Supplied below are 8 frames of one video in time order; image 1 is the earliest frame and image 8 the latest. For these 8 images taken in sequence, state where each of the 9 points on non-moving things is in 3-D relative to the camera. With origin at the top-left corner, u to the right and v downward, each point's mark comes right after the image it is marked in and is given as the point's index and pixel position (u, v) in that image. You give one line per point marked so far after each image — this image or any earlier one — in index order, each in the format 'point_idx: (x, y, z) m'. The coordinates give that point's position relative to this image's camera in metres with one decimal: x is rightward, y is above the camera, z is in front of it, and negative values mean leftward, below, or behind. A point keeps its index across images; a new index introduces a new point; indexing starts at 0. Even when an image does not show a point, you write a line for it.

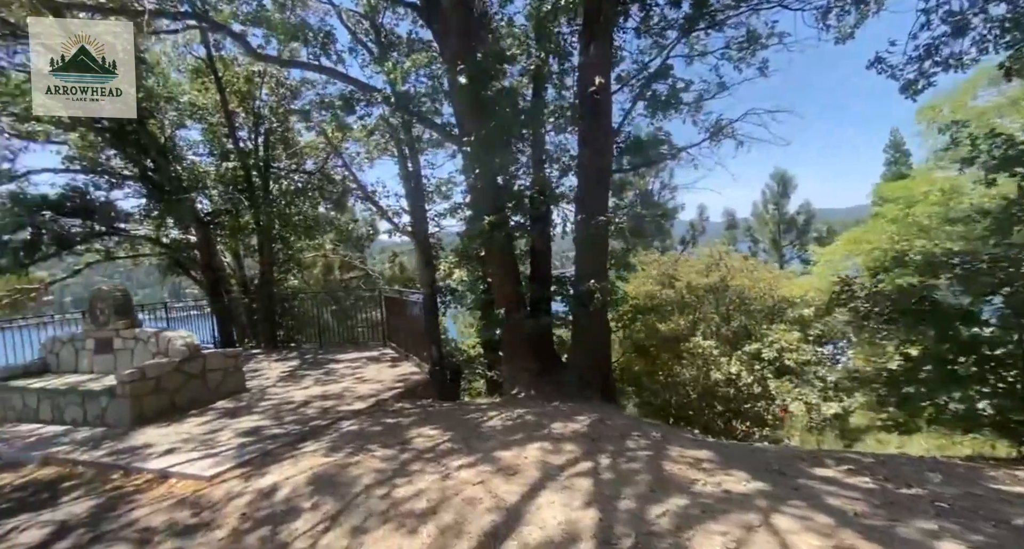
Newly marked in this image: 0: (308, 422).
0: (-1.7, -1.2, +4.1) m
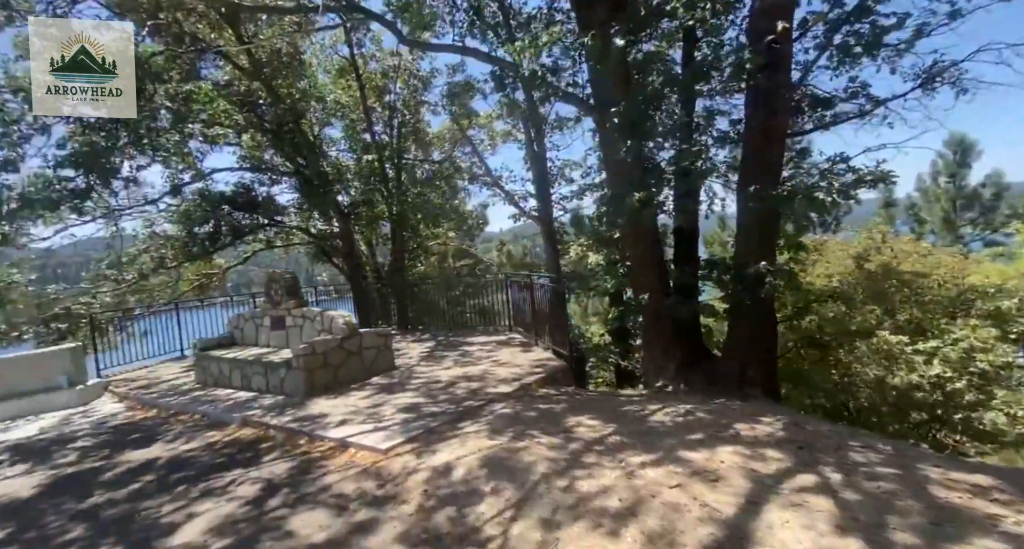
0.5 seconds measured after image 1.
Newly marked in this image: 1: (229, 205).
0: (-0.4, -1.1, +4.3) m
1: (-6.5, +1.5, +11.1) m
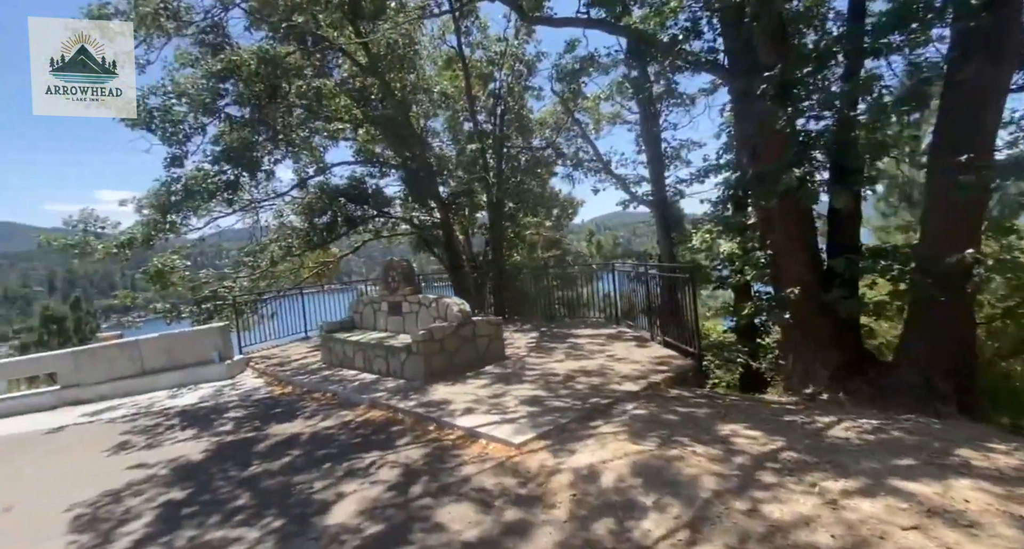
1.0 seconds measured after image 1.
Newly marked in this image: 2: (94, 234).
0: (+0.6, -1.0, +4.1) m
1: (-4.1, +1.8, +11.9) m
2: (-6.7, +0.7, +8.0) m
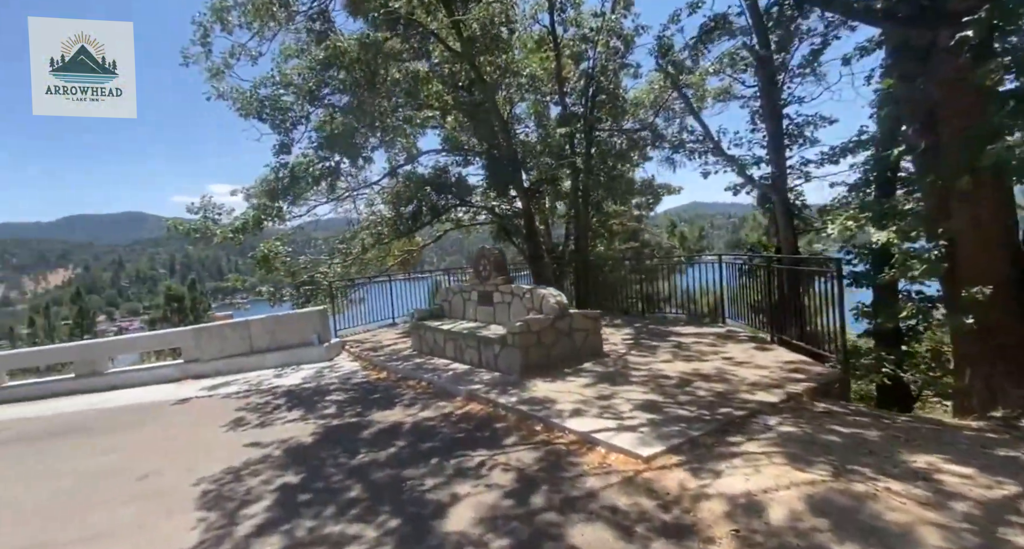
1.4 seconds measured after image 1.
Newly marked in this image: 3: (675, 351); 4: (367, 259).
0: (+1.5, -0.9, +3.7) m
1: (-2.0, +2.1, +12.0) m
2: (-5.2, +0.9, +8.5) m
3: (+1.8, -0.9, +5.5) m
4: (-3.7, +0.4, +12.5) m
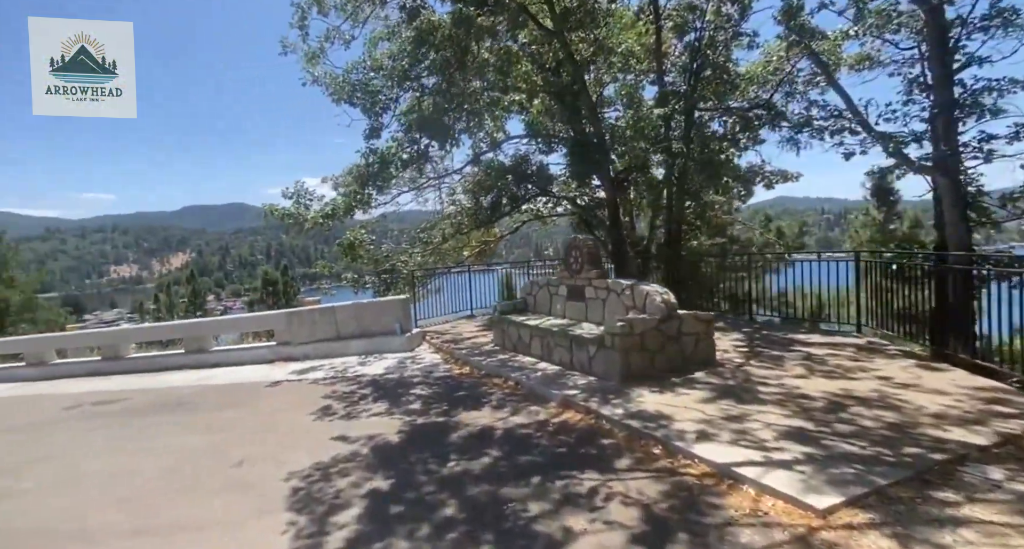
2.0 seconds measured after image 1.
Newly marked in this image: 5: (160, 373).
0: (+2.2, -1.0, +2.9) m
1: (0.0, +2.3, +11.6) m
2: (-3.7, +1.2, +8.6) m
3: (+2.8, -0.9, +4.7) m
4: (-1.7, +0.7, +12.4) m
5: (-6.0, -1.7, +8.5) m
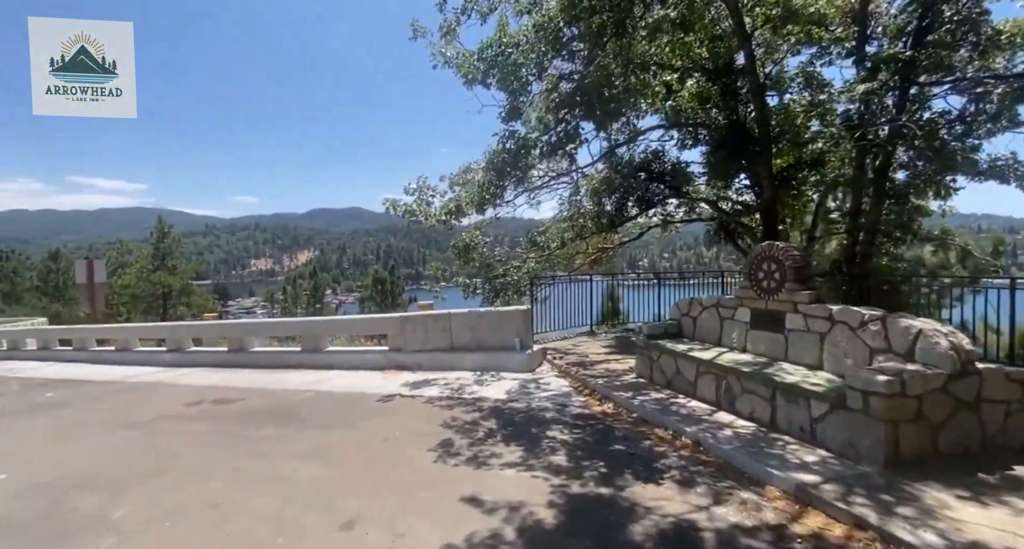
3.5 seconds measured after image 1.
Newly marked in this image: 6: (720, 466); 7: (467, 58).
0: (+3.1, -1.1, +1.1) m
1: (+2.8, +2.0, +10.0) m
2: (-1.4, +1.1, +7.8) m
3: (+4.1, -1.1, +2.7) m
4: (+1.2, +0.5, +11.1) m
5: (-3.9, -1.6, +8.1) m
6: (+1.5, -1.4, +3.6) m
7: (-0.6, +2.9, +6.6) m
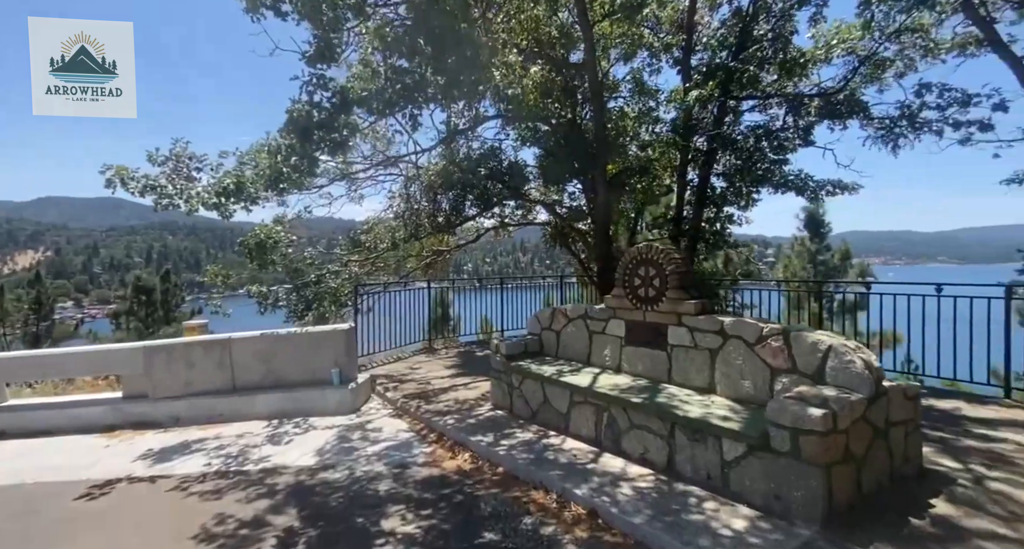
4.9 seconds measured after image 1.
0: (+3.0, -1.2, +0.8) m
1: (-0.4, +1.9, +9.1) m
2: (-3.6, +1.0, +5.6) m
3: (+3.3, -1.1, +2.7) m
4: (-2.3, +0.3, +9.6) m
5: (-6.0, -1.8, +4.9) m
6: (+0.6, -1.5, +2.6) m
7: (-2.4, +2.8, +4.7) m
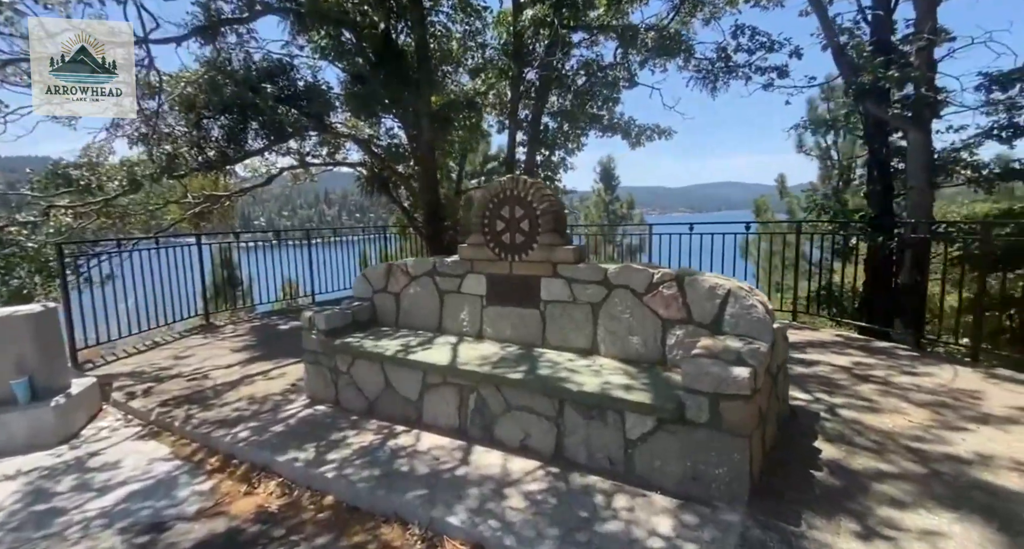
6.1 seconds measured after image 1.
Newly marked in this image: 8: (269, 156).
0: (+3.0, -0.9, +1.0) m
1: (-3.4, +2.6, +7.1) m
2: (-5.0, +1.2, +2.7) m
3: (+2.6, -0.7, +2.9) m
4: (-5.2, +1.0, +7.0) m
5: (-6.9, -1.7, +1.6) m
6: (+0.1, -1.2, +1.9) m
7: (-3.6, +3.0, +2.2) m
8: (-3.8, +2.1, +8.4) m
